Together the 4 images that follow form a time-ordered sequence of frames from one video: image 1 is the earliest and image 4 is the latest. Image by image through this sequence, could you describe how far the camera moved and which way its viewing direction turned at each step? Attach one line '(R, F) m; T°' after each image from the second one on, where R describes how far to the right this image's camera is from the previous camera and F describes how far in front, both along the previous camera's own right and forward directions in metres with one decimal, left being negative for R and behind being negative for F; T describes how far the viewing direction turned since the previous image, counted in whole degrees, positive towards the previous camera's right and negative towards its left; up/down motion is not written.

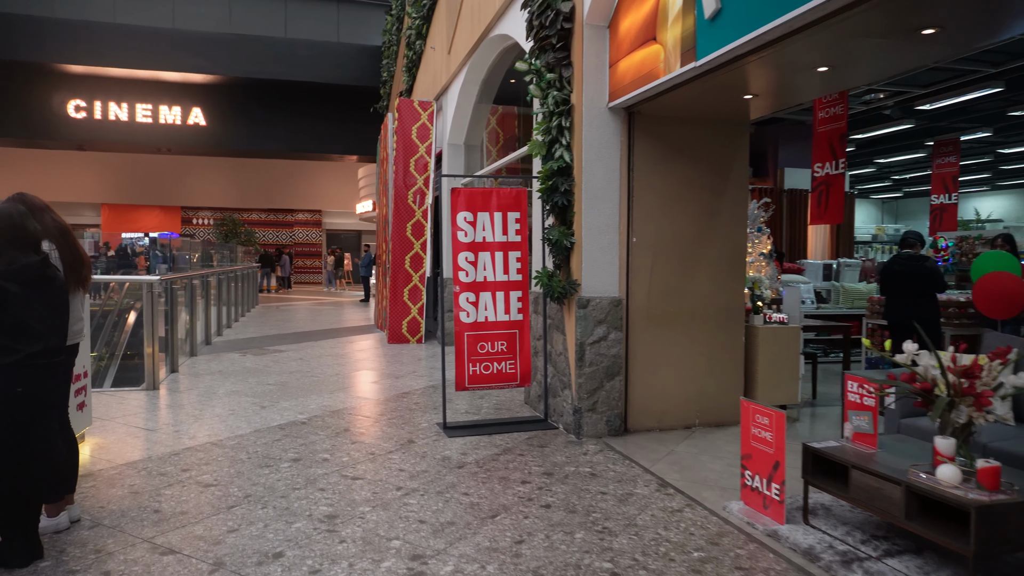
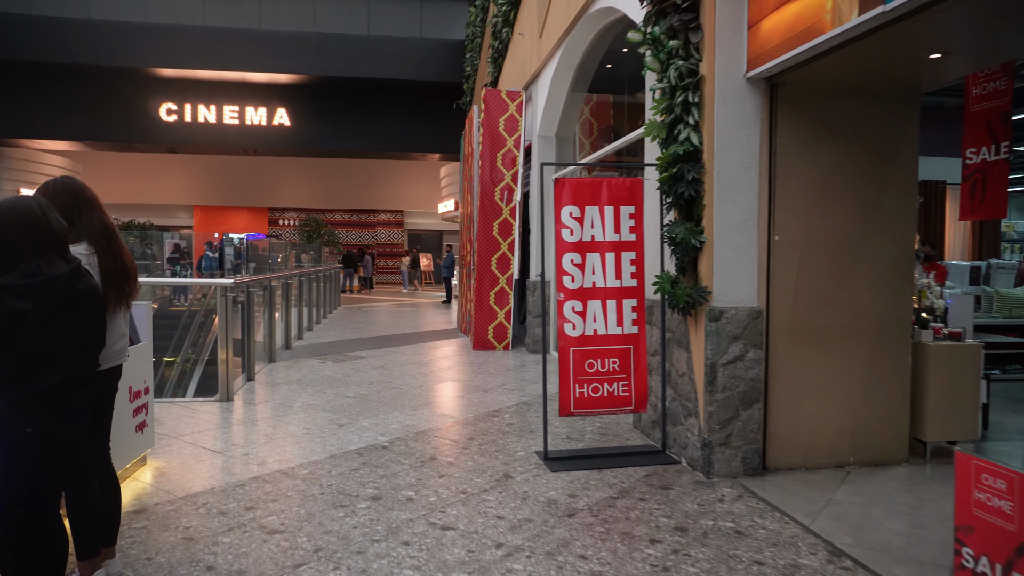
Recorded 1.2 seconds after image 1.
(-0.2, +0.7) m; -6°
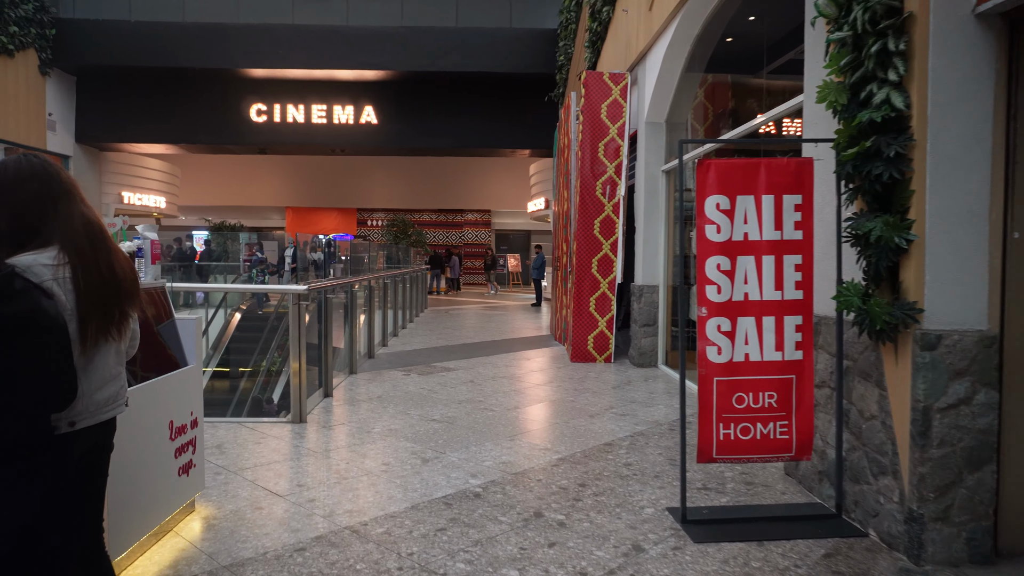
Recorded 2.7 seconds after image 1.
(-0.2, +0.8) m; -7°
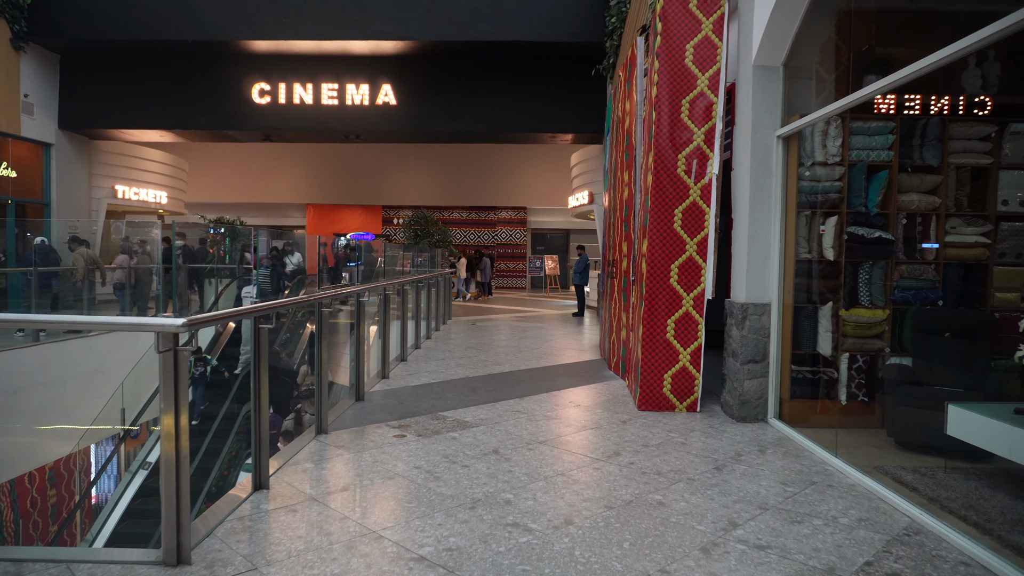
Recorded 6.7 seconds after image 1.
(-0.1, +2.3) m; -3°
